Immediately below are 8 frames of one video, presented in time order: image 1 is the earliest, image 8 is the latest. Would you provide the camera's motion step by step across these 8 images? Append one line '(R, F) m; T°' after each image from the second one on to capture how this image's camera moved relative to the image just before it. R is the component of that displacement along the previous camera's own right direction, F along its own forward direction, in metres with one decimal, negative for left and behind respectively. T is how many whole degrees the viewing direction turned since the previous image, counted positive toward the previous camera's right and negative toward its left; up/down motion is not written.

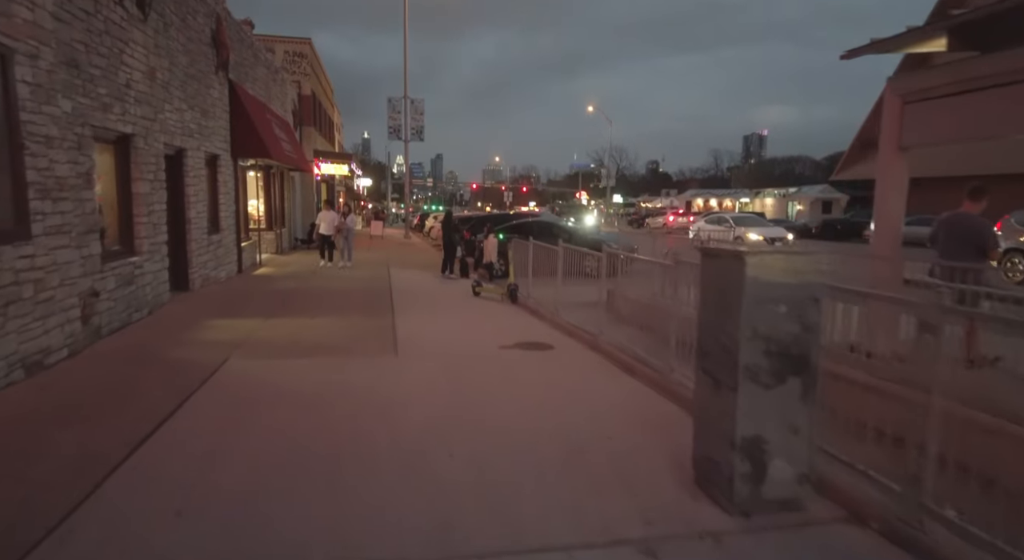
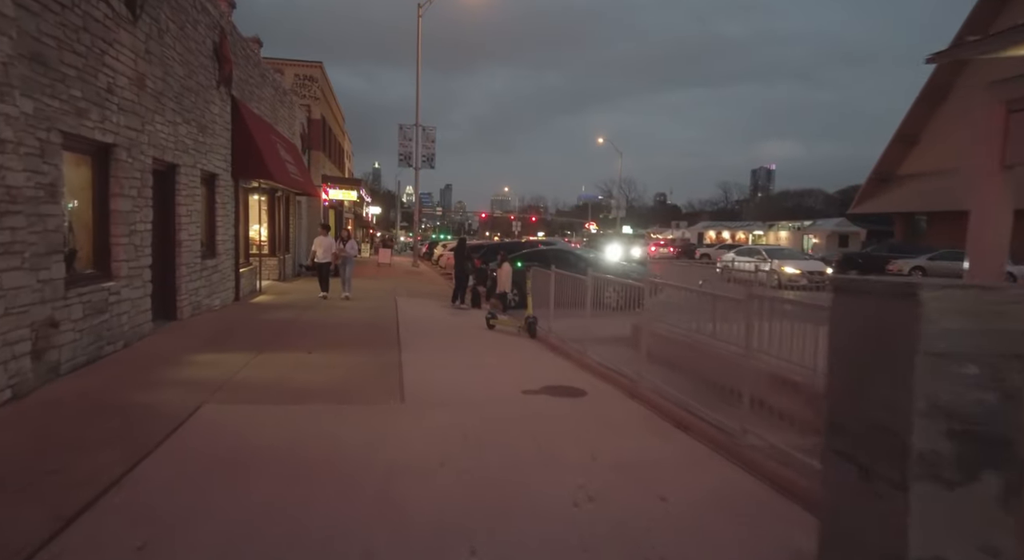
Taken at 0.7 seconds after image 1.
(-0.2, +1.0) m; -1°
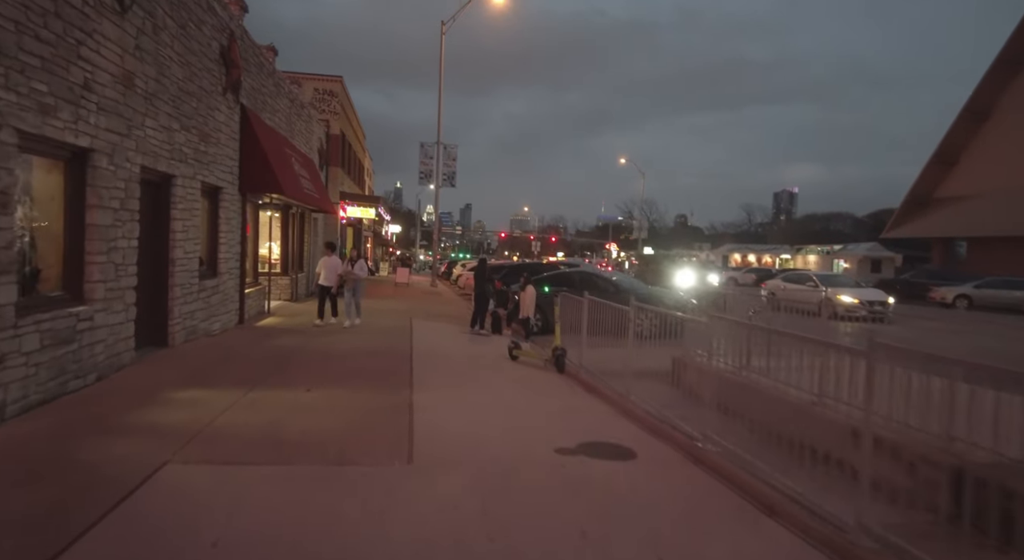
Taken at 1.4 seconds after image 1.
(-0.1, +1.1) m; -2°
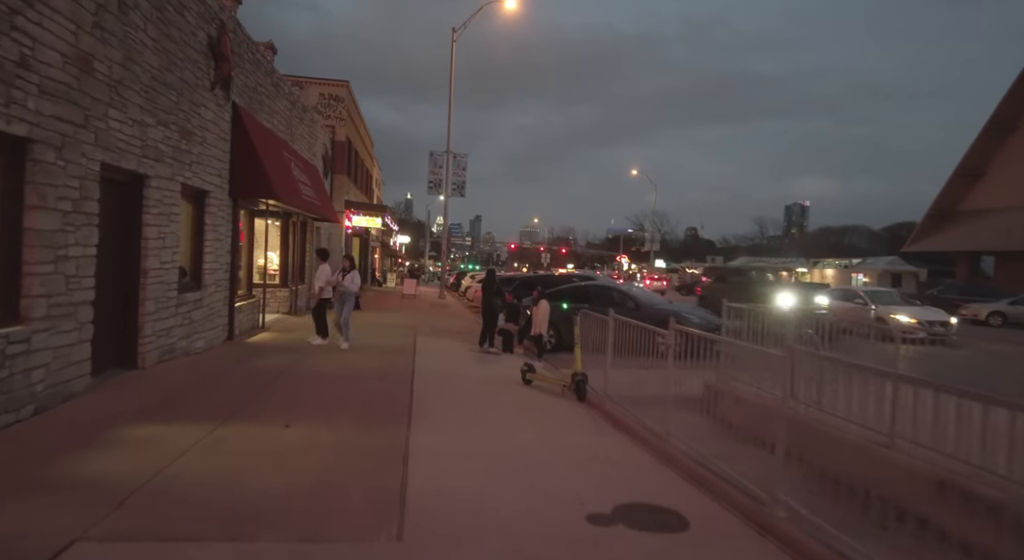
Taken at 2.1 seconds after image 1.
(-0.1, +1.1) m; -1°
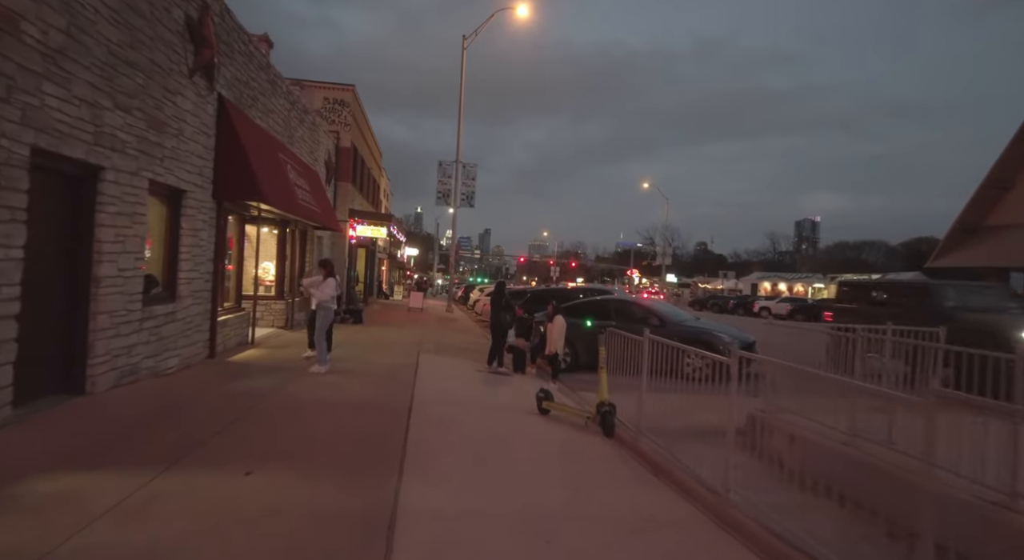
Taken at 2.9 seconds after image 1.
(-0.1, +1.3) m; -1°
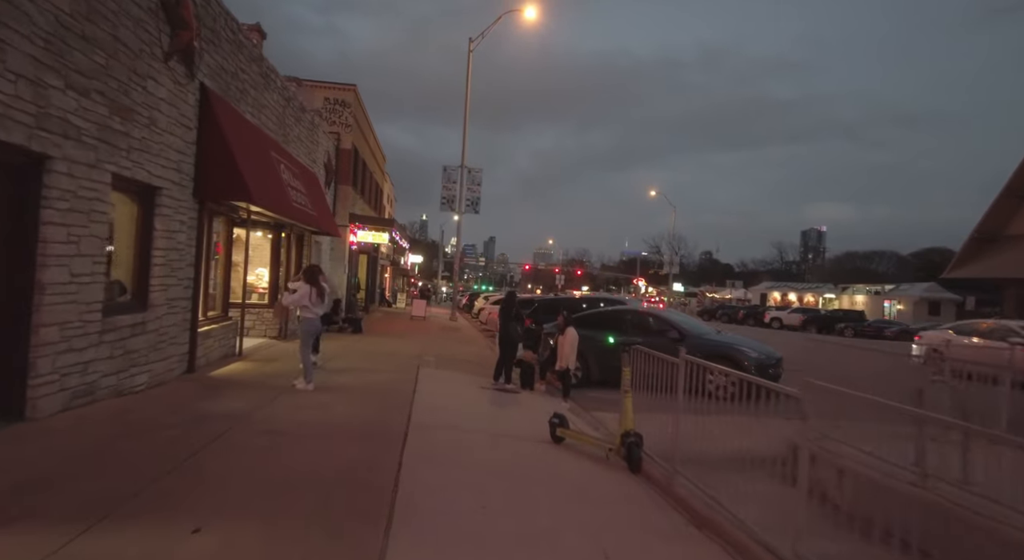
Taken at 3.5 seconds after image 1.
(-0.1, +1.0) m; 0°
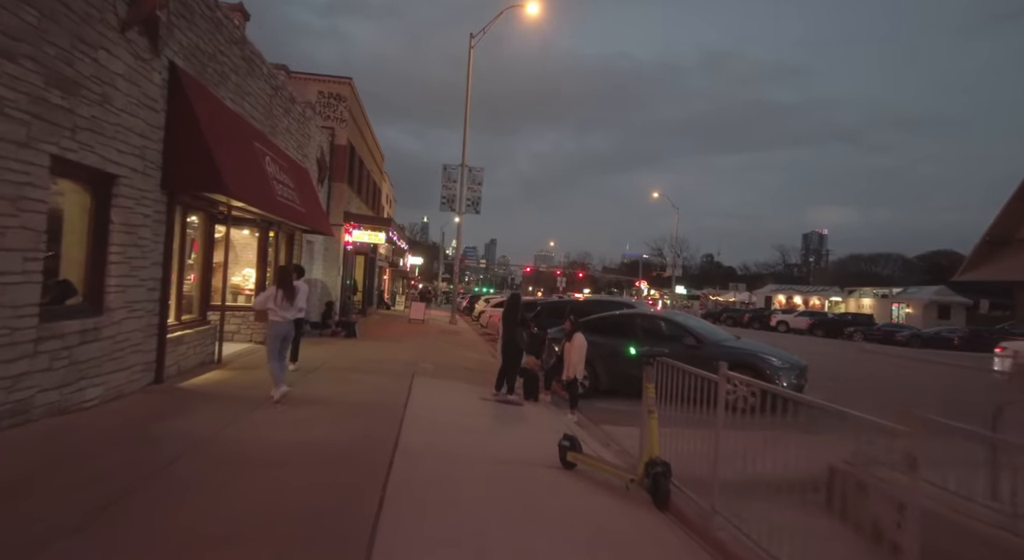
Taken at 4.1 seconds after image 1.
(0.0, +1.0) m; 0°
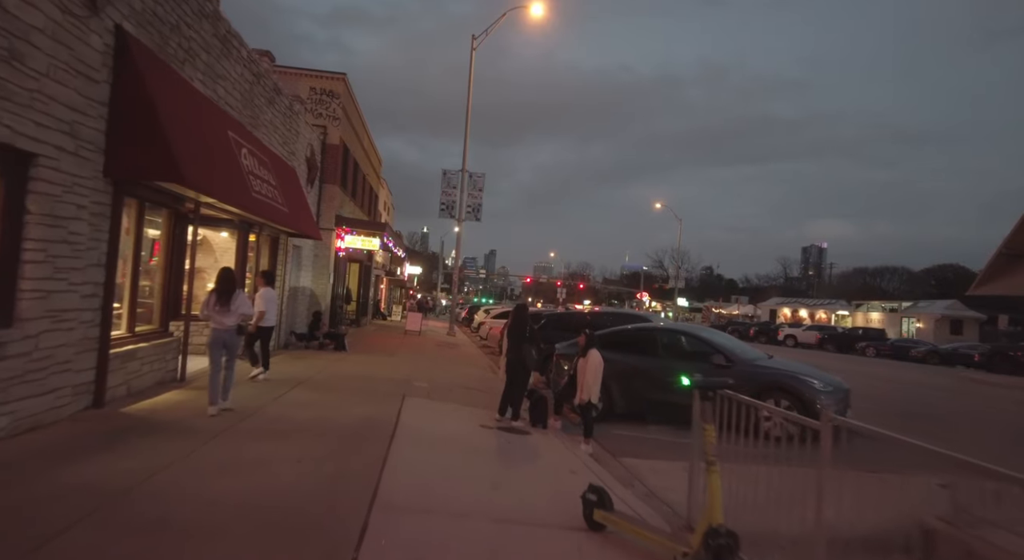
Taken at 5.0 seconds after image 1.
(-0.1, +1.4) m; 0°
